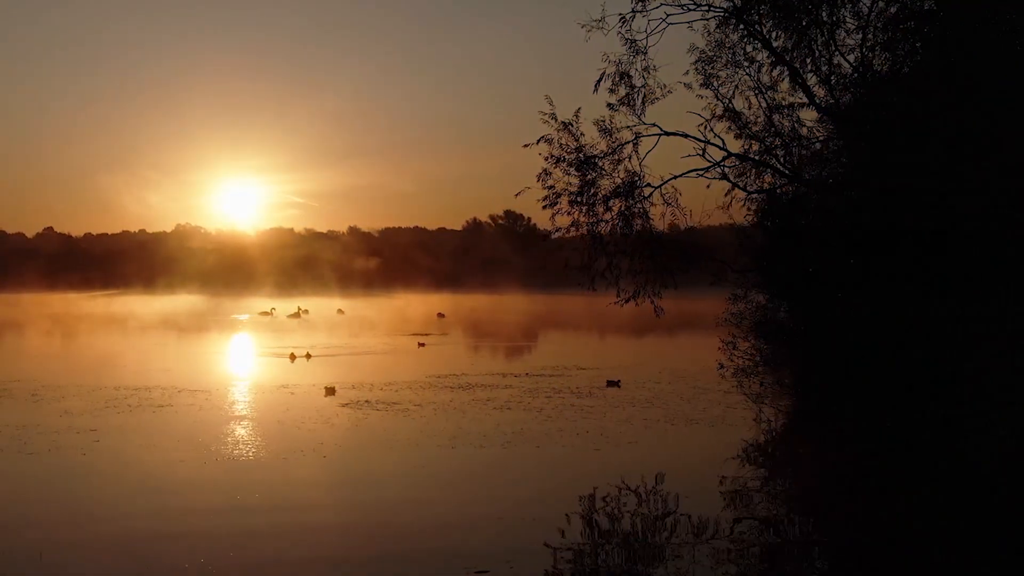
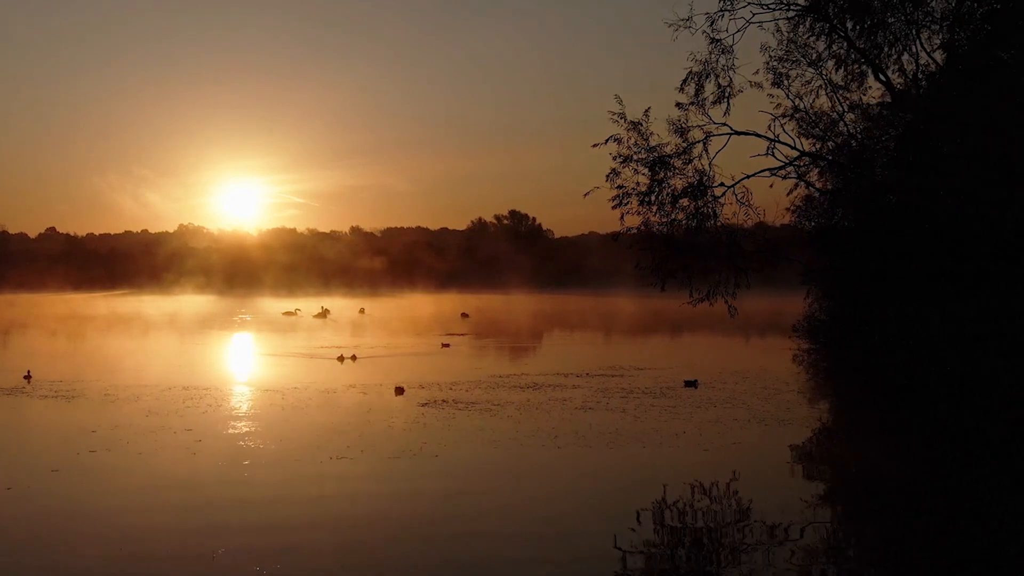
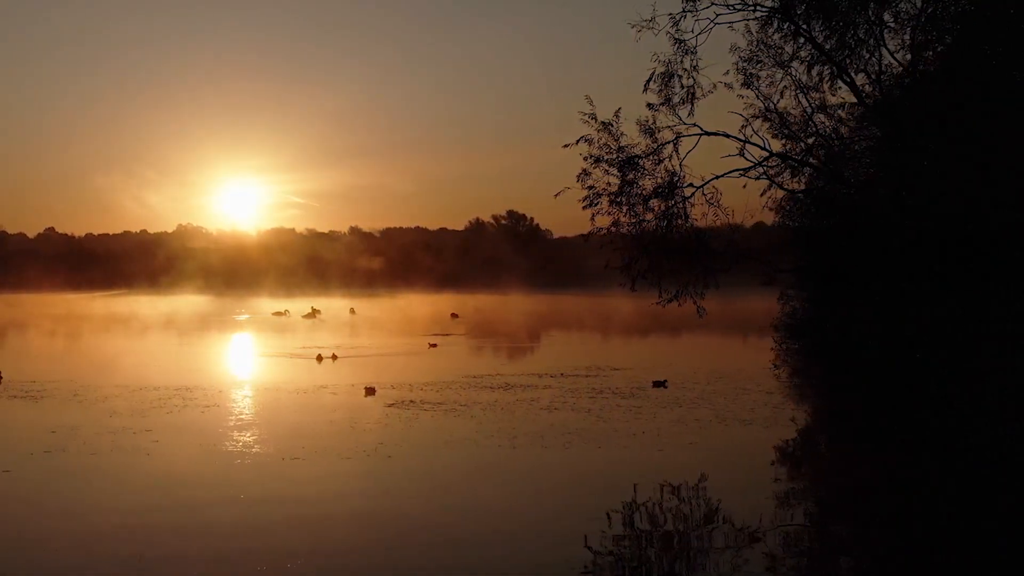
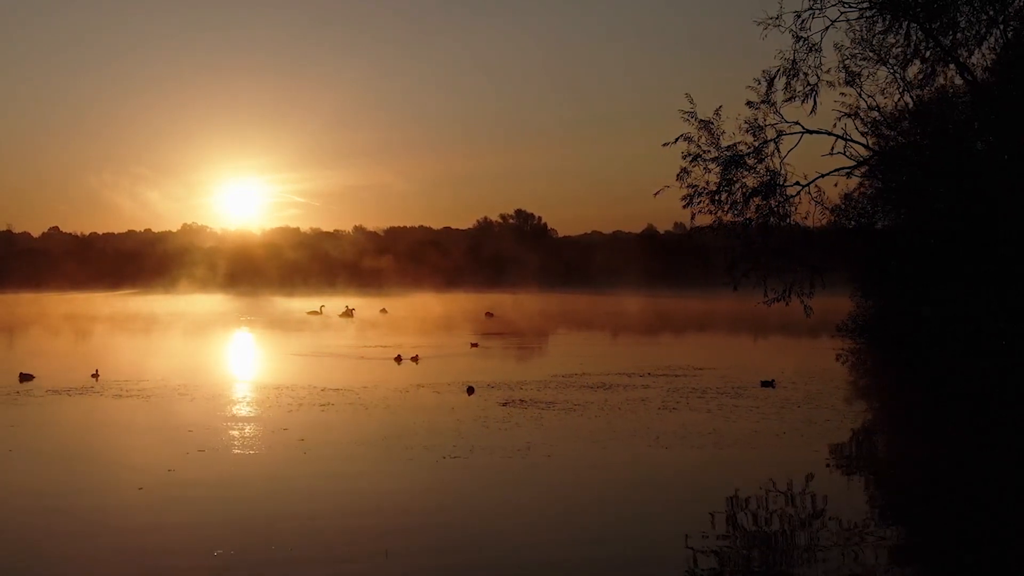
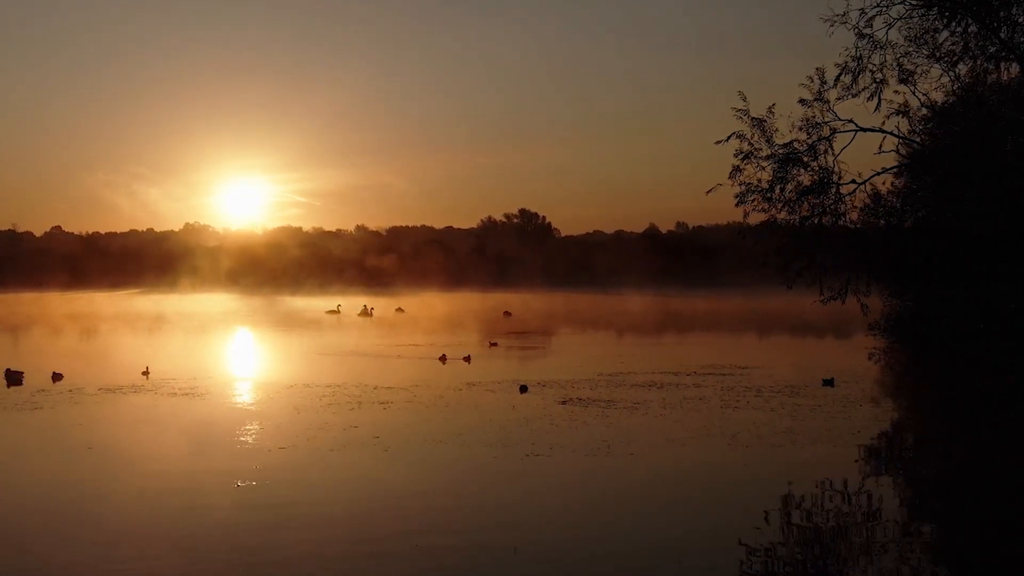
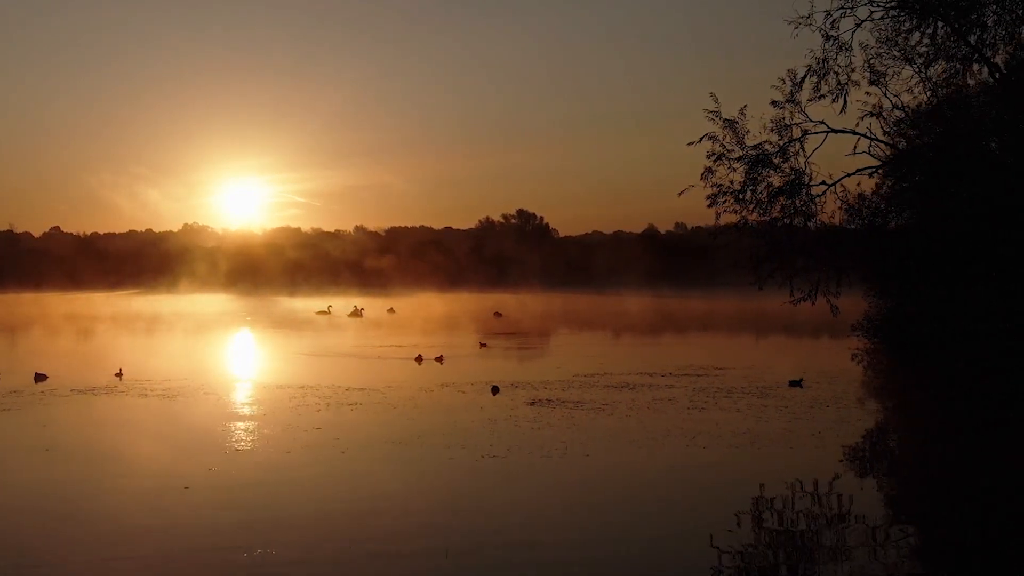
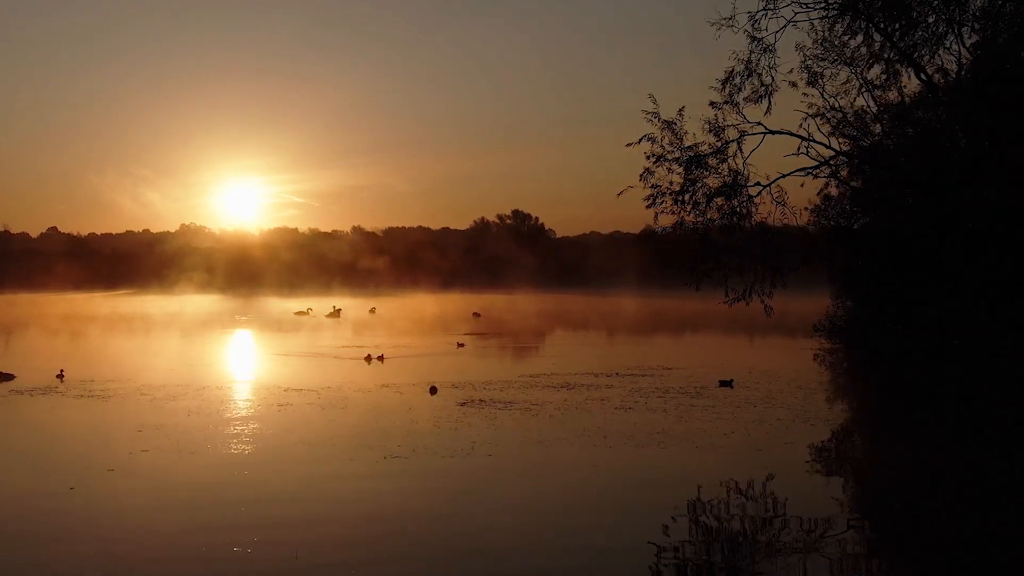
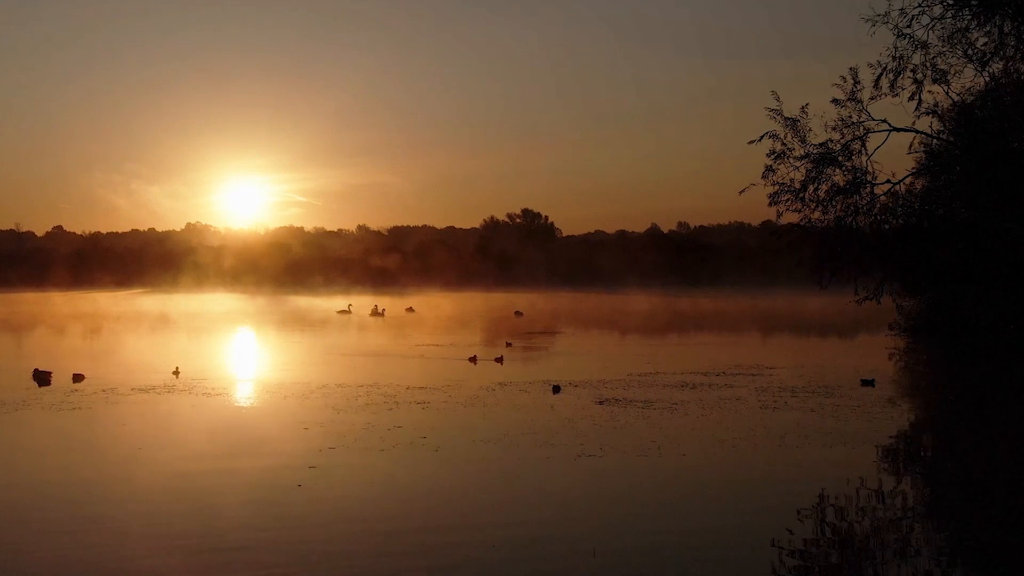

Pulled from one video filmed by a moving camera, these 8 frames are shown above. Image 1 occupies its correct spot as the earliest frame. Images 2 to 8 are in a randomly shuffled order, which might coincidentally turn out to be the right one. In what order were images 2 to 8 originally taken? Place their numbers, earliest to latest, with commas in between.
3, 2, 7, 4, 6, 5, 8
